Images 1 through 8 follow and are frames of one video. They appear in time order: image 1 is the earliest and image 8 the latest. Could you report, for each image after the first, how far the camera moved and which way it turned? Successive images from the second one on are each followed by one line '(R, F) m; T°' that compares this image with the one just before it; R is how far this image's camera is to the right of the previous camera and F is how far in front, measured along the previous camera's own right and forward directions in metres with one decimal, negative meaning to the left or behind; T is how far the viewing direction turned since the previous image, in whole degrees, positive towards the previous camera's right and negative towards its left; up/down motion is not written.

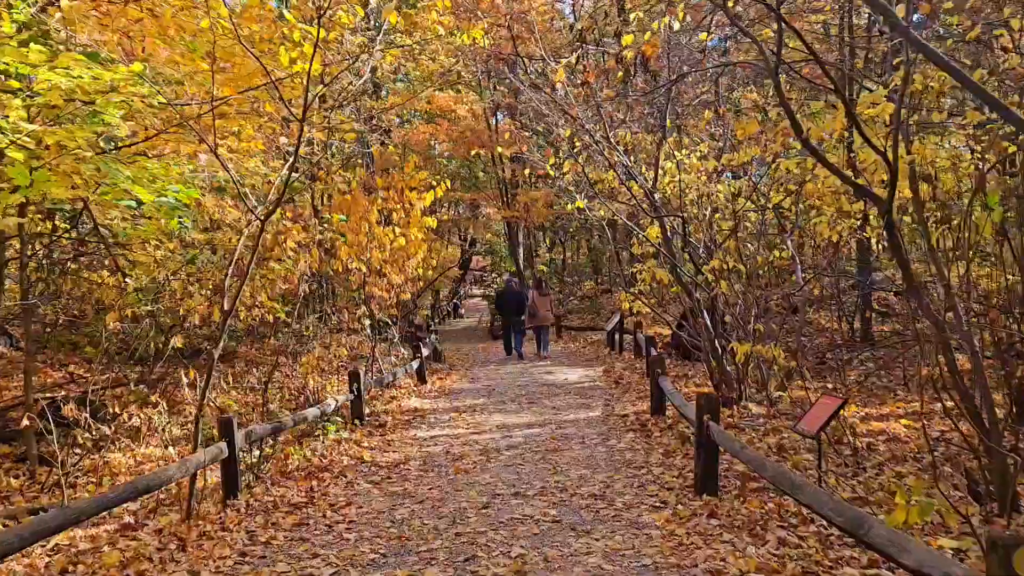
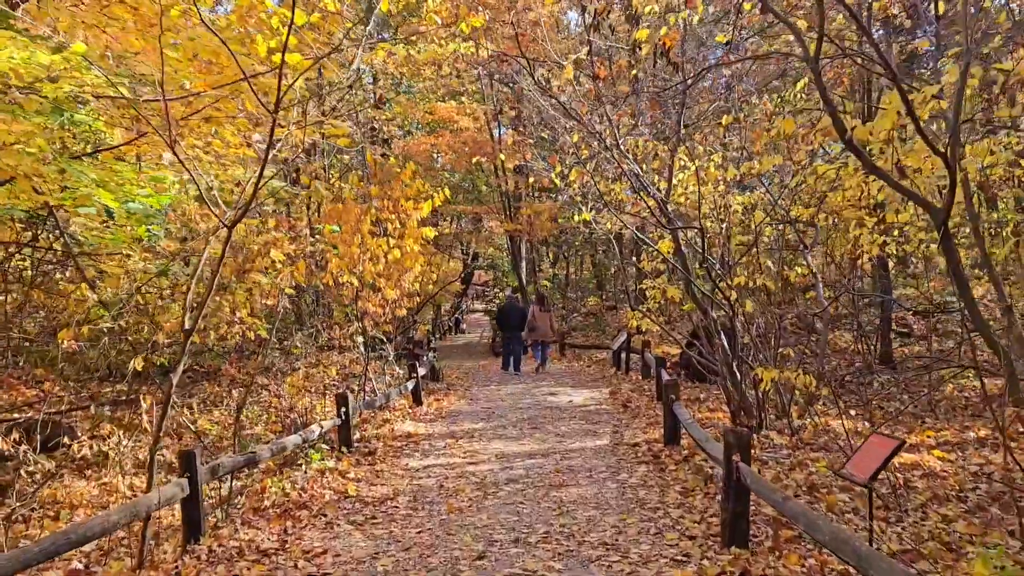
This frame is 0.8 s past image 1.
(0.0, +0.7) m; 0°
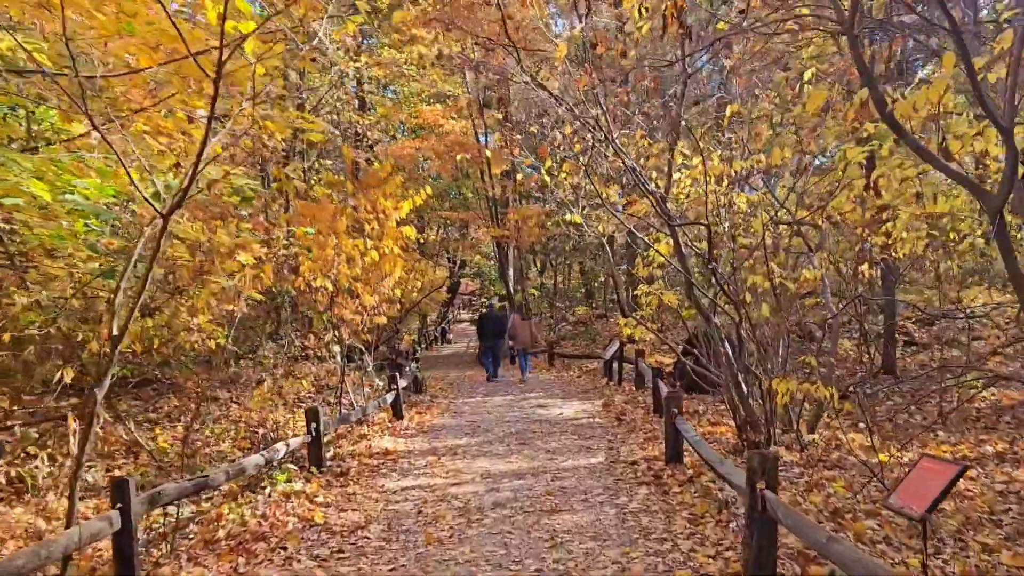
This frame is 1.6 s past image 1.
(0.0, +0.7) m; +1°
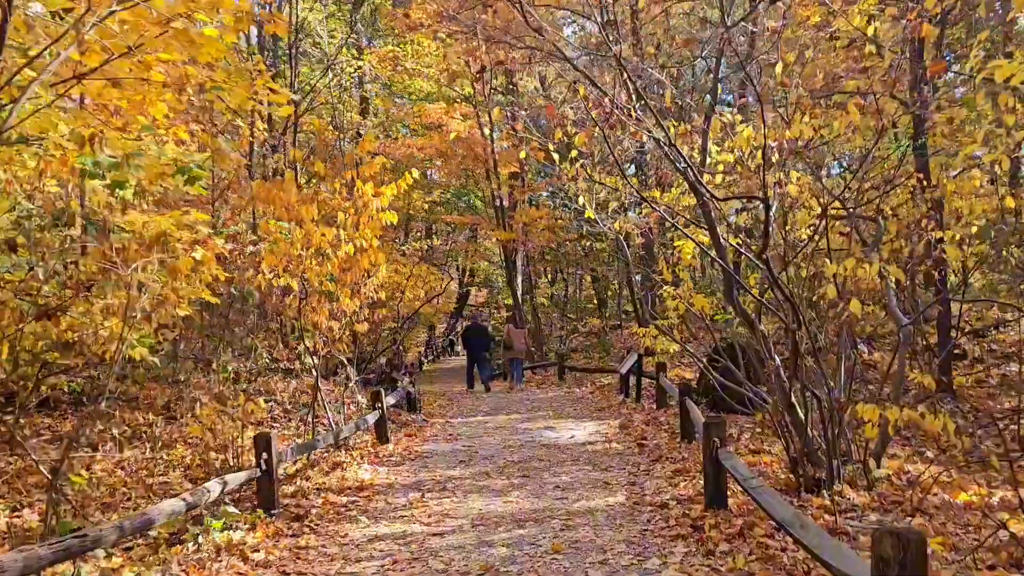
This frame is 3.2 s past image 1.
(+0.1, +1.5) m; -1°
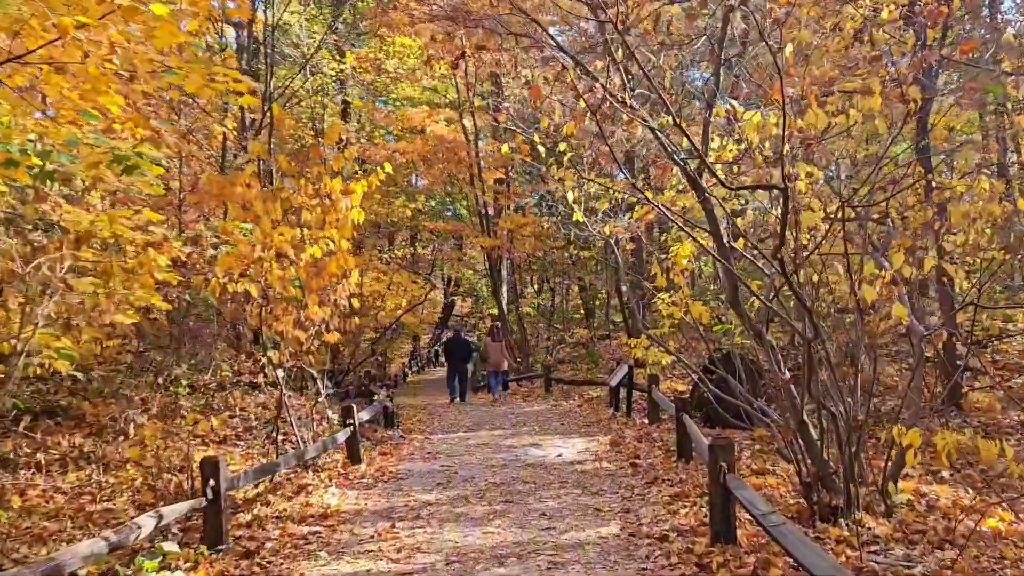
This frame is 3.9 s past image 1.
(0.0, +0.7) m; +1°
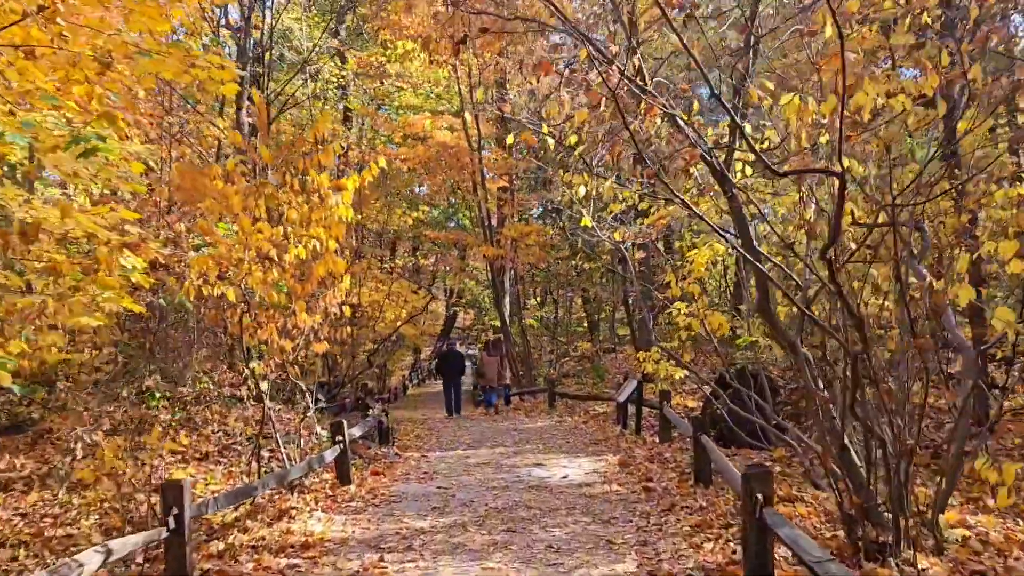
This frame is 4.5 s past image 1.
(0.0, +0.6) m; 0°
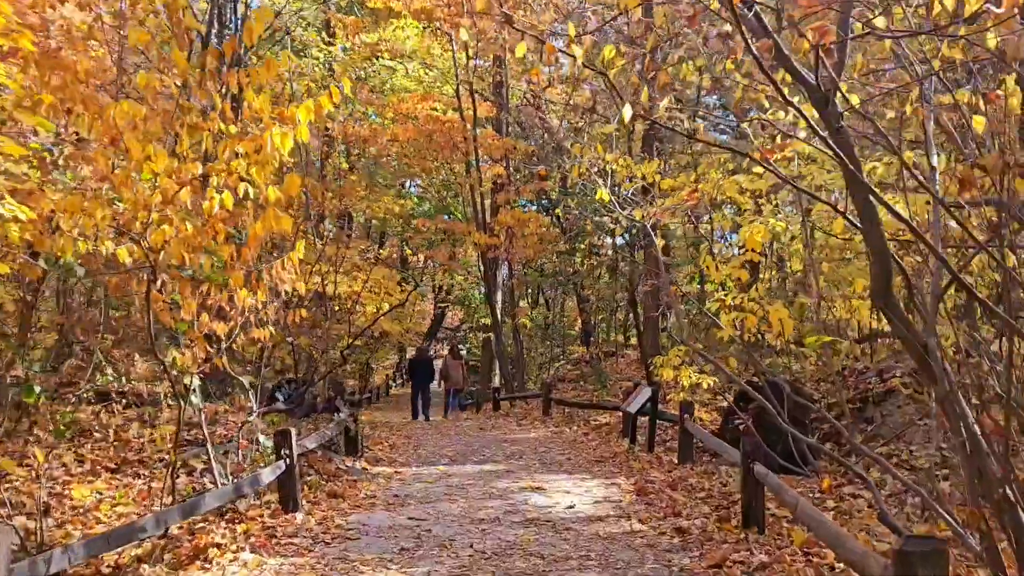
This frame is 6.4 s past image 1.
(-0.1, +1.7) m; +1°
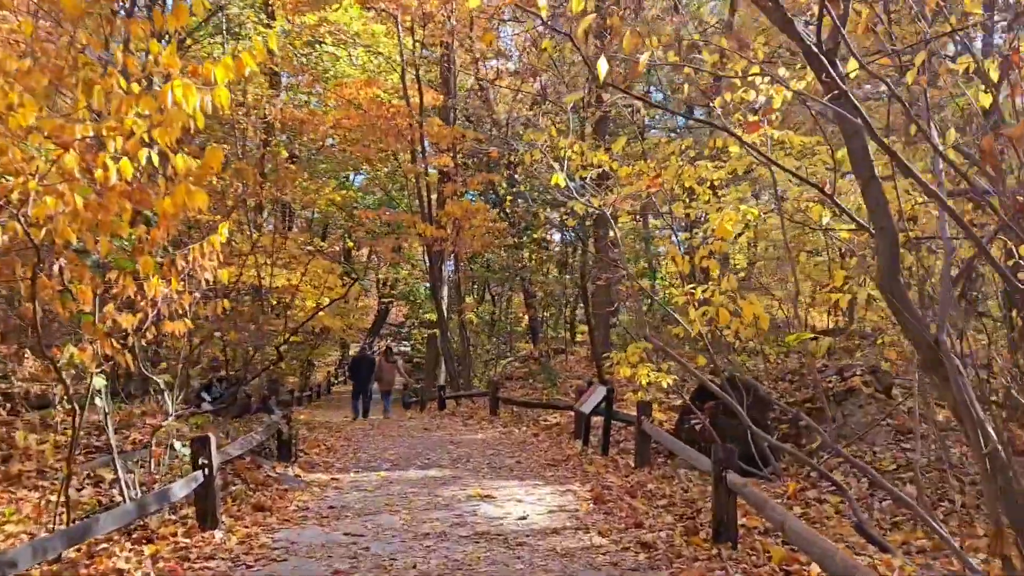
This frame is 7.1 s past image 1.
(0.0, +0.6) m; +4°
